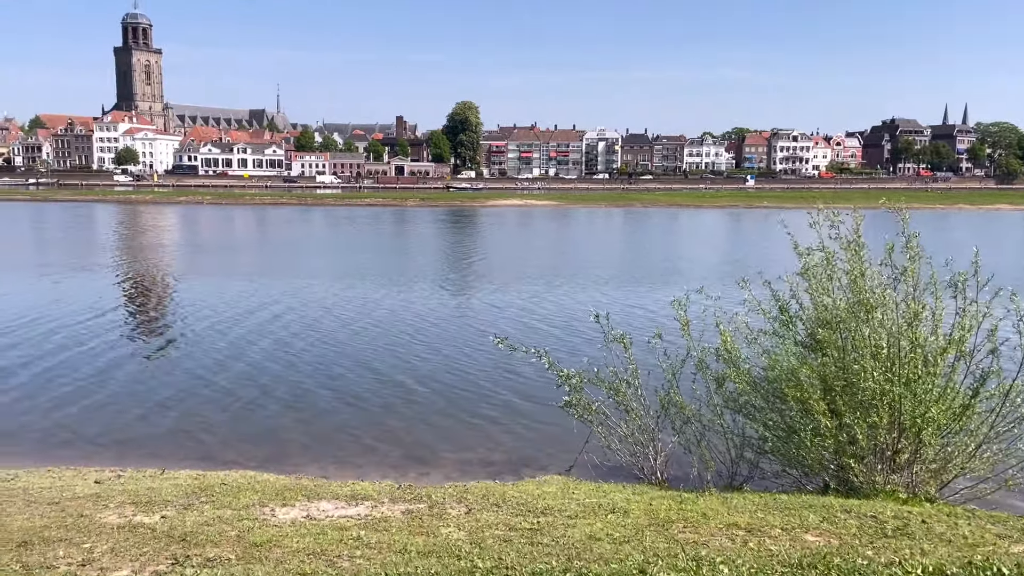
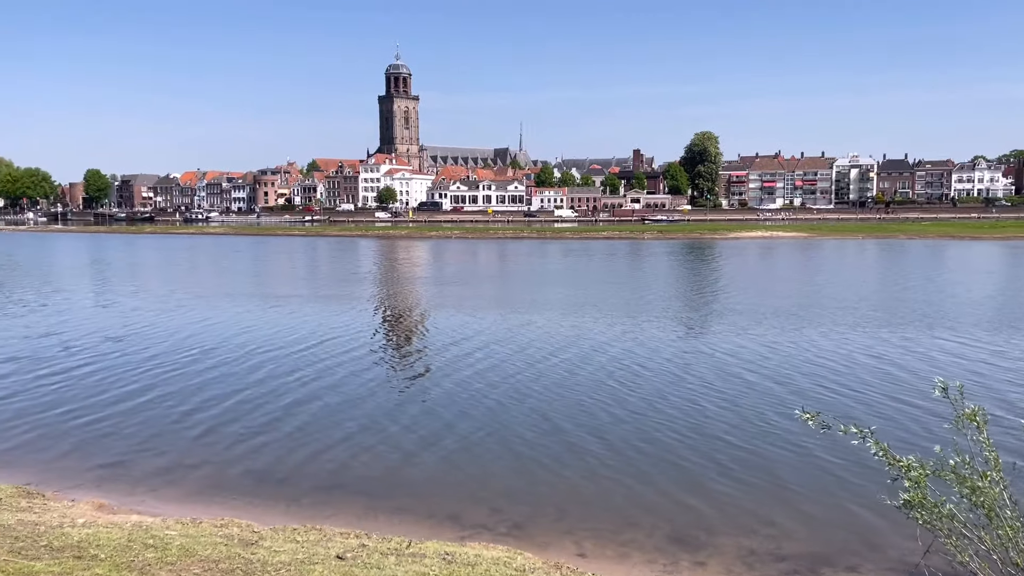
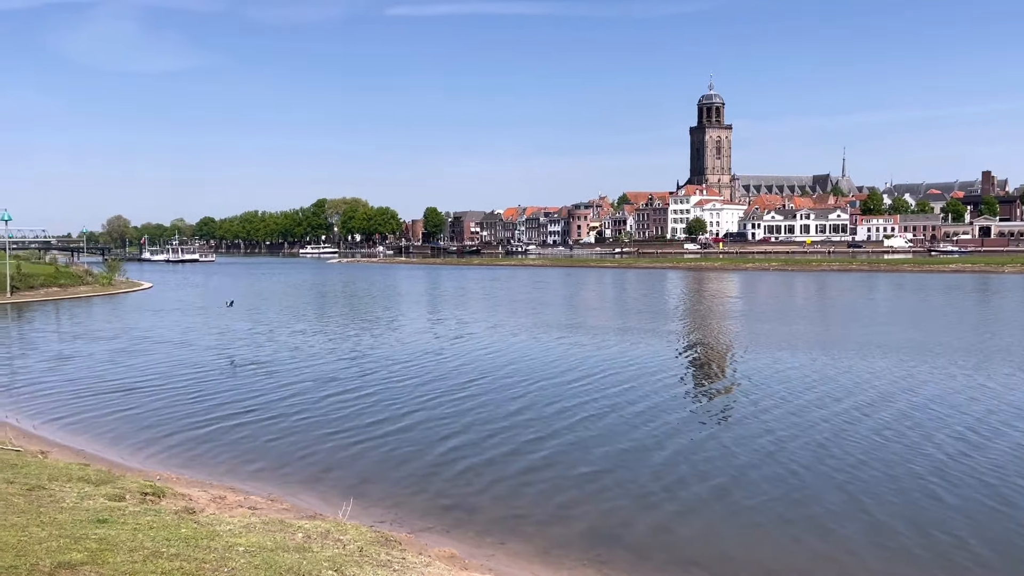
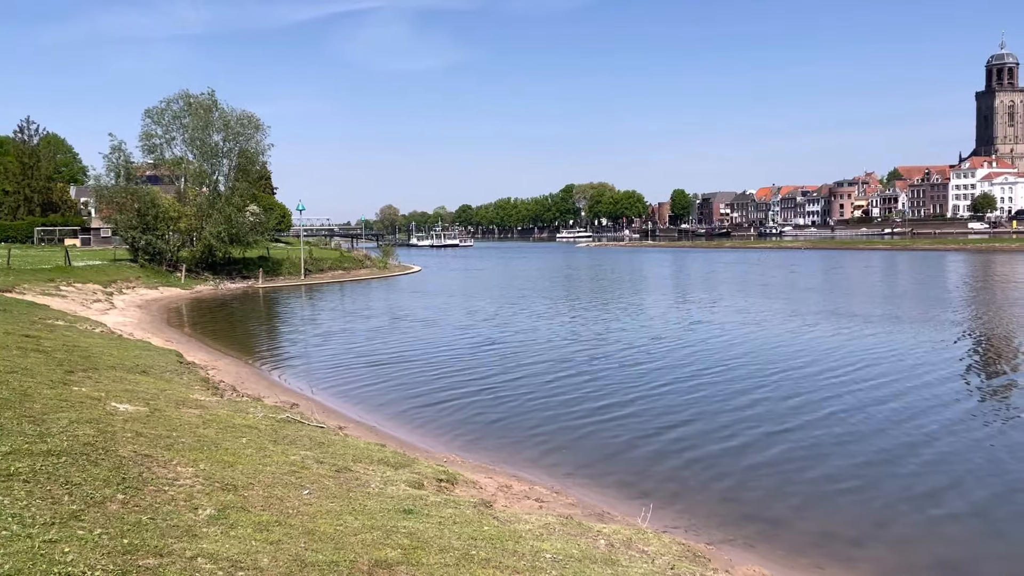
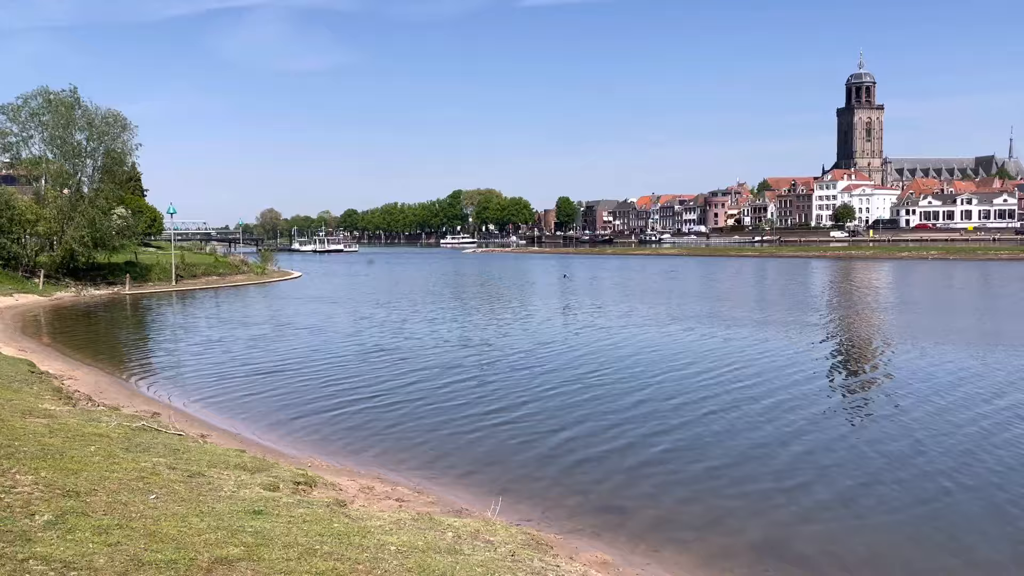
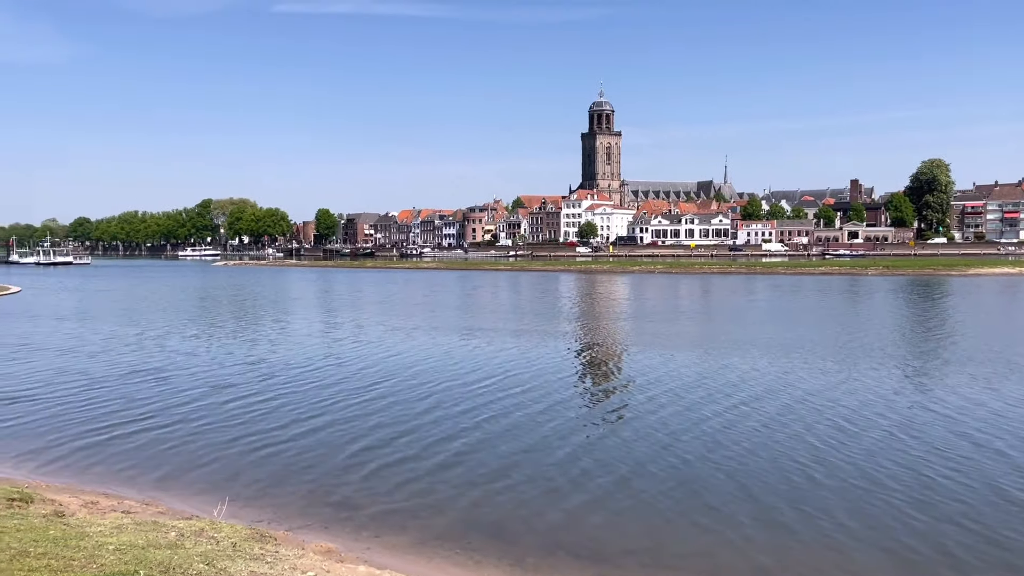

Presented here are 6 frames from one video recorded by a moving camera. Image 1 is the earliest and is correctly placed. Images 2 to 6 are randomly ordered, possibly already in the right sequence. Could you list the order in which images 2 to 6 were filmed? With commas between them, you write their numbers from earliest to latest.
2, 6, 3, 5, 4
